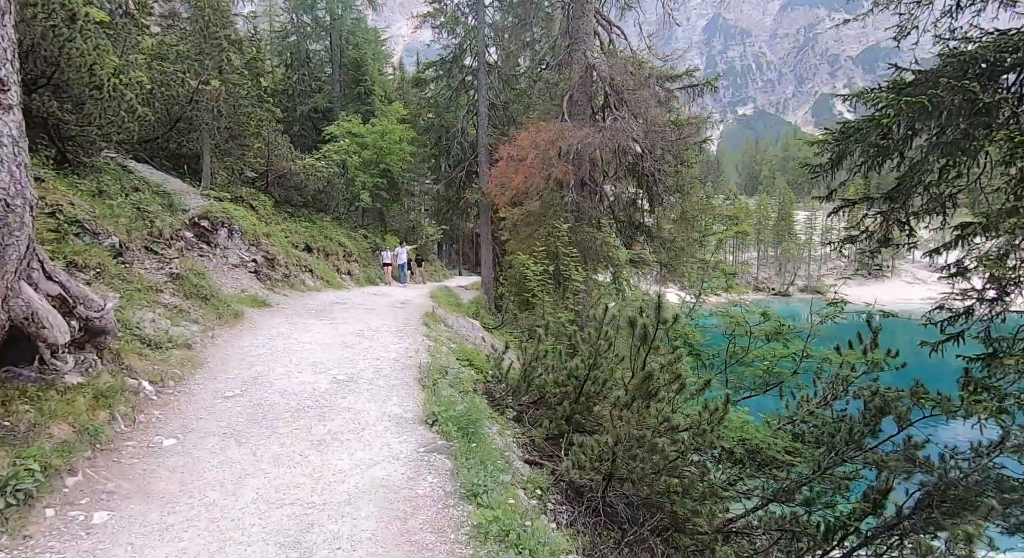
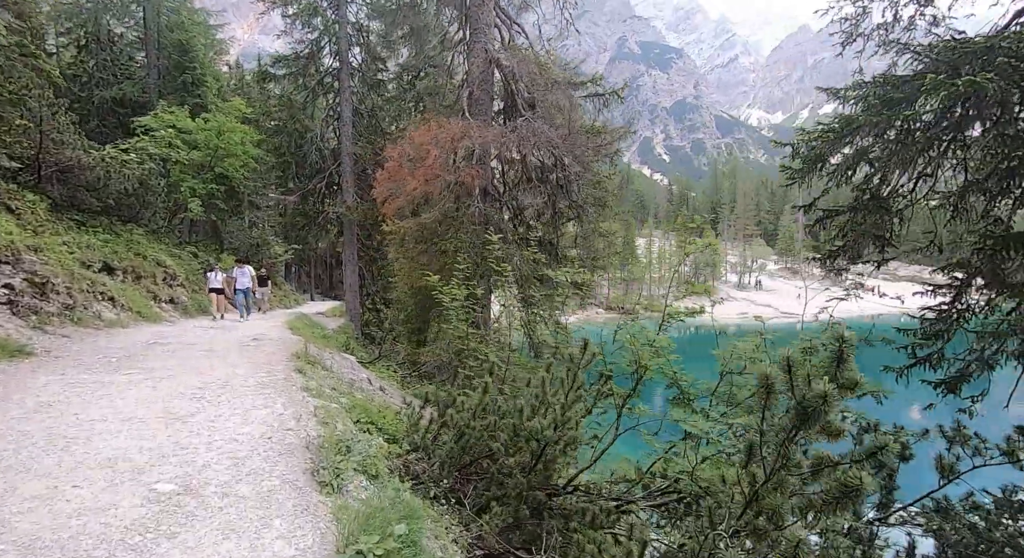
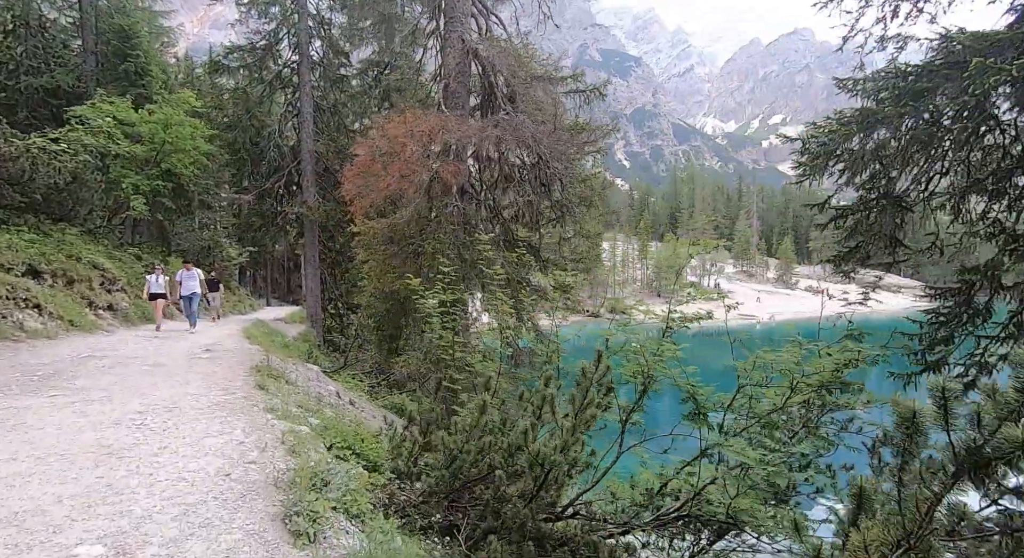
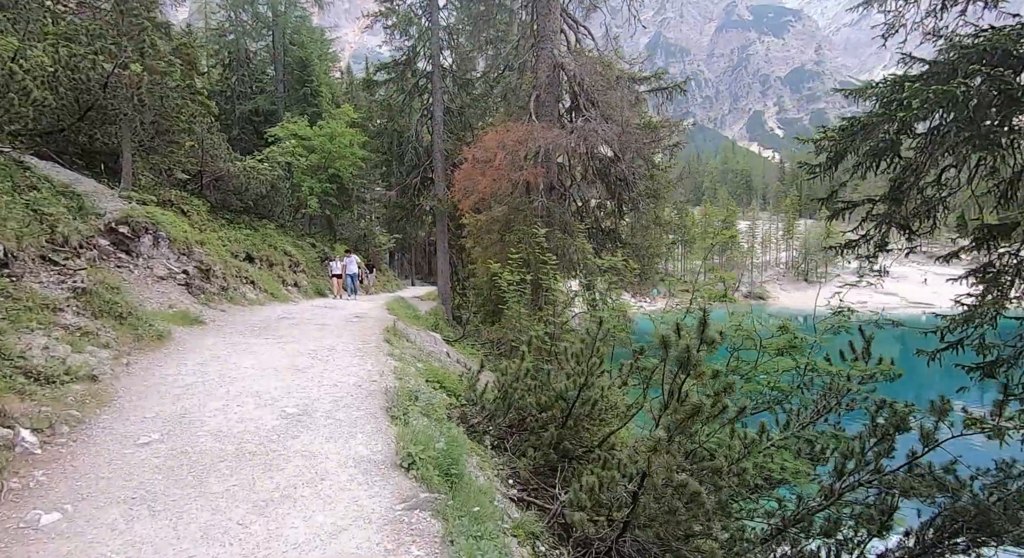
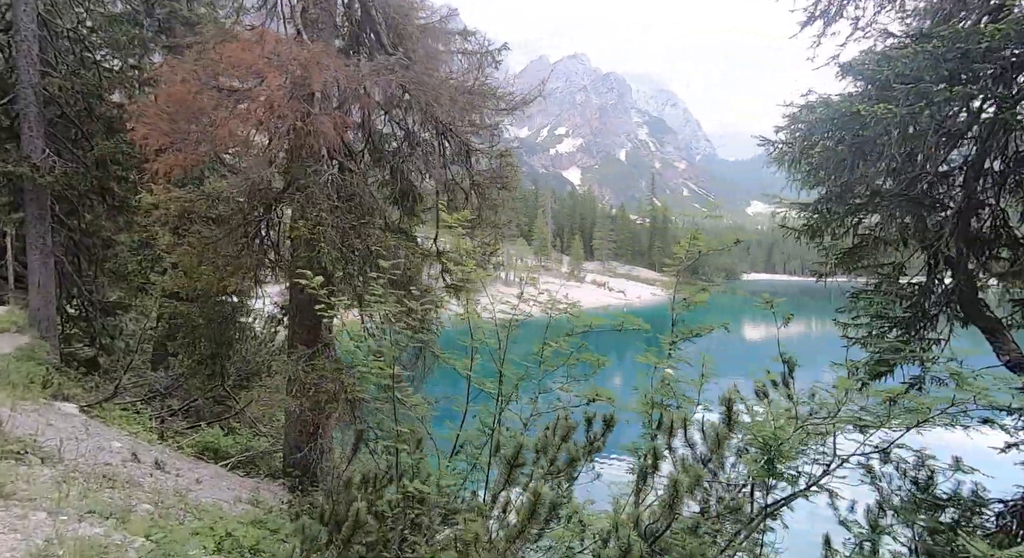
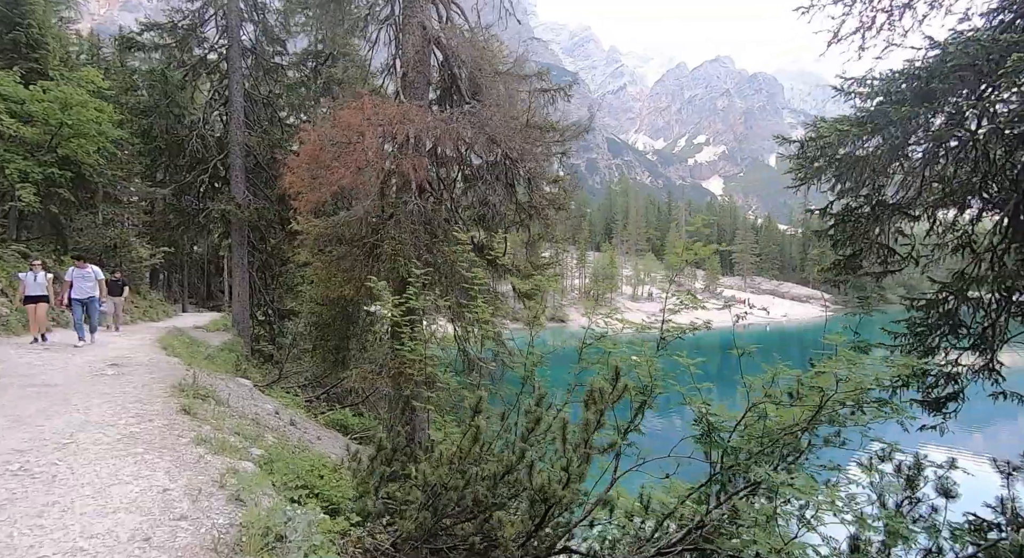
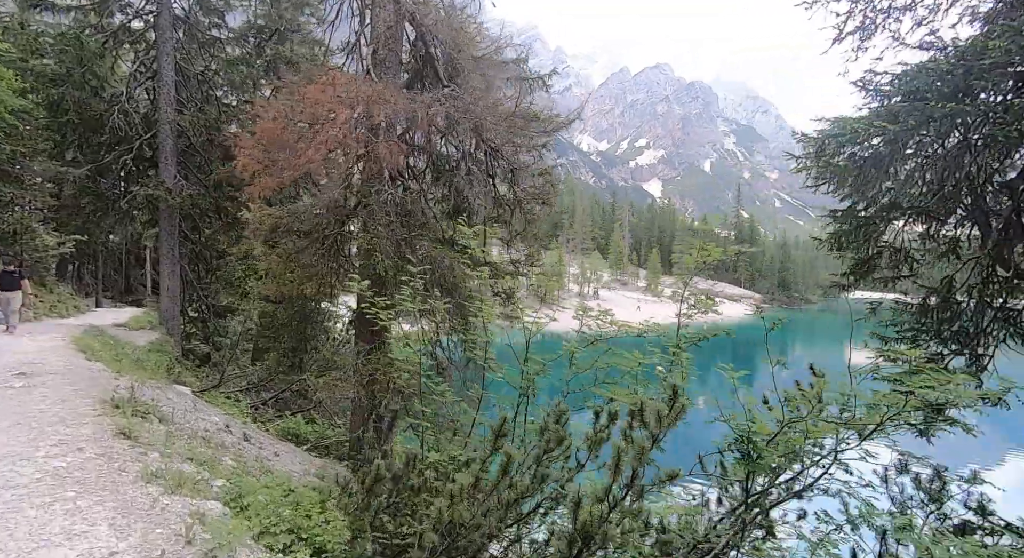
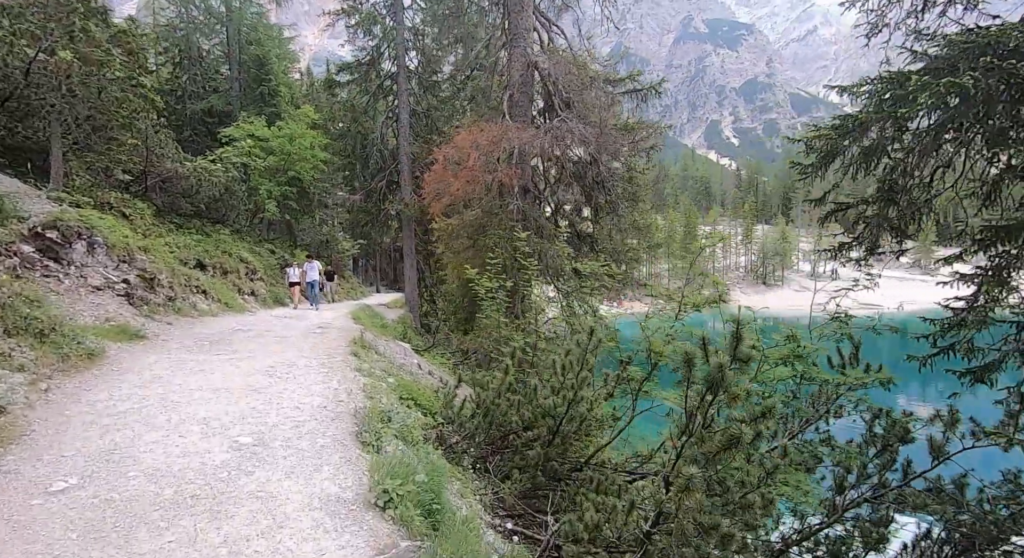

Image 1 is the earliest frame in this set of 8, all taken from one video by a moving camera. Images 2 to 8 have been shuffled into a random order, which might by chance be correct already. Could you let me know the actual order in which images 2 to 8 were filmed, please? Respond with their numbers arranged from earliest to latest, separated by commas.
4, 8, 2, 3, 6, 7, 5
